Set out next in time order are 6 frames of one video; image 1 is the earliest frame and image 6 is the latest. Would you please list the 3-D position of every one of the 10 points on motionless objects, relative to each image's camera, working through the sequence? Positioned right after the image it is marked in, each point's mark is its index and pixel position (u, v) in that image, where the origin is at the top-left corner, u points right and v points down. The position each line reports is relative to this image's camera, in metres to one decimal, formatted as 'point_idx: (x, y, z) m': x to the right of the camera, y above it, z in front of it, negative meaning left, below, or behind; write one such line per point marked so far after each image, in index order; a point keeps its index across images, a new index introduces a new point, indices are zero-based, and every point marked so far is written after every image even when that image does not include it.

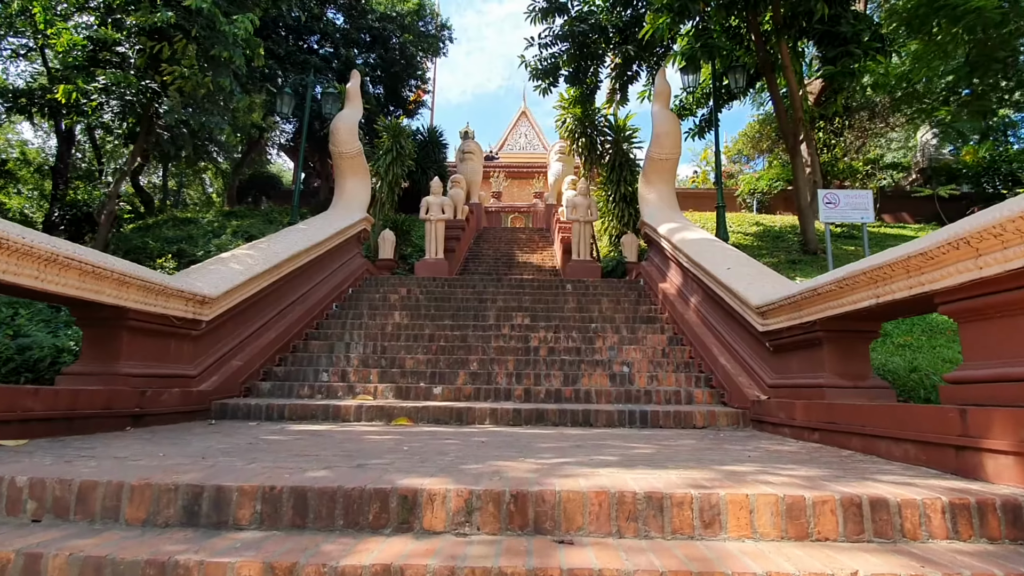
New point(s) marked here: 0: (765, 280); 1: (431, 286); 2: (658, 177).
0: (+2.3, +0.1, +4.7) m
1: (-1.3, 0.0, +8.1) m
2: (+2.4, +1.8, +8.4) m
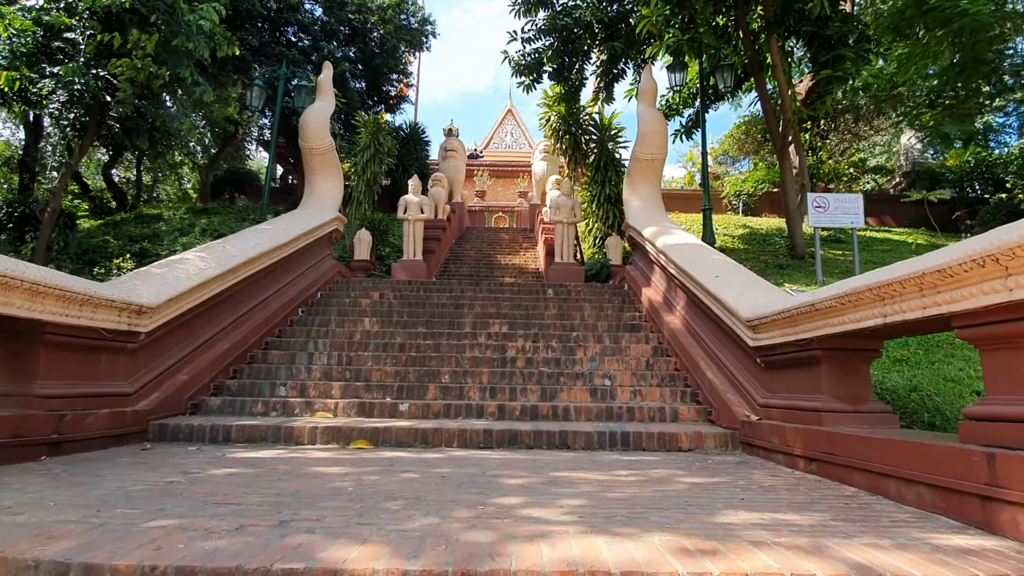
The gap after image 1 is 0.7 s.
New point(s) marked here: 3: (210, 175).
0: (+2.1, 0.0, +4.4) m
1: (-1.6, 0.0, +7.7) m
2: (+2.1, +1.7, +8.1) m
3: (-11.7, +4.4, +19.9) m
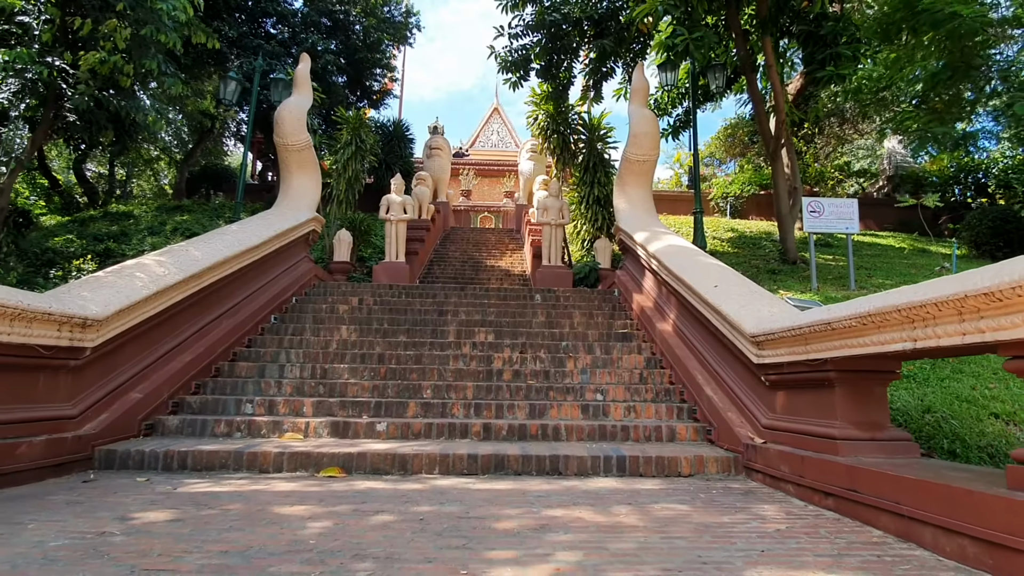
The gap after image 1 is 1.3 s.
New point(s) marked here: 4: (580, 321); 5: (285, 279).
0: (+2.0, -0.1, +4.1) m
1: (-1.8, -0.1, +7.3) m
2: (+1.9, +1.6, +7.8) m
3: (-12.2, +4.4, +19.3) m
4: (+0.9, -0.4, +6.7) m
5: (-3.0, +0.1, +6.9) m
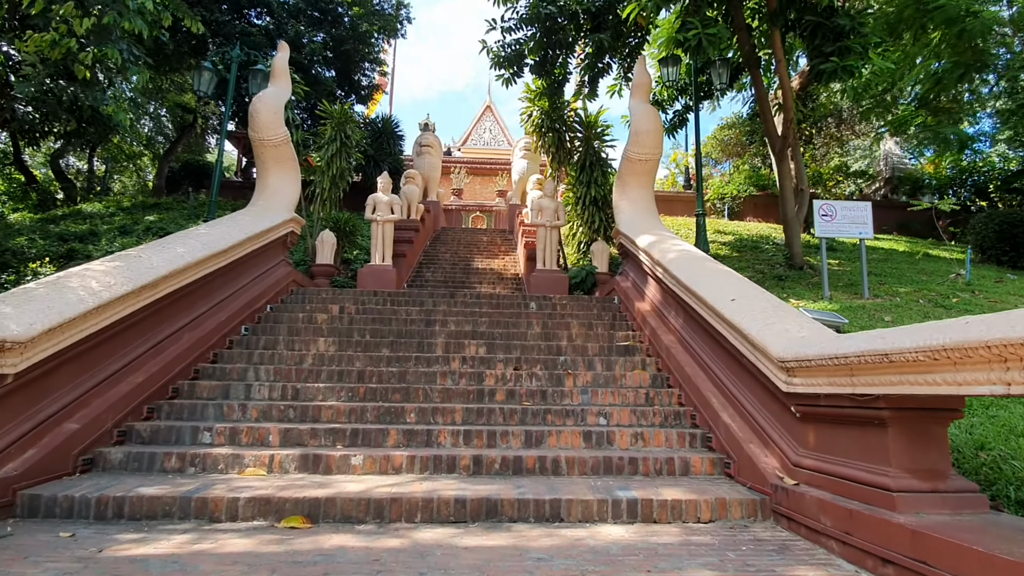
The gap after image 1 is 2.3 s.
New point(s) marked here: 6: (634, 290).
0: (+1.9, -0.2, +3.7) m
1: (-1.9, -0.2, +6.8) m
2: (+1.8, +1.5, +7.4) m
3: (-12.5, +4.4, +18.5) m
4: (+0.8, -0.5, +6.2) m
5: (-3.1, 0.0, +6.3) m
6: (+1.6, 0.0, +6.8) m
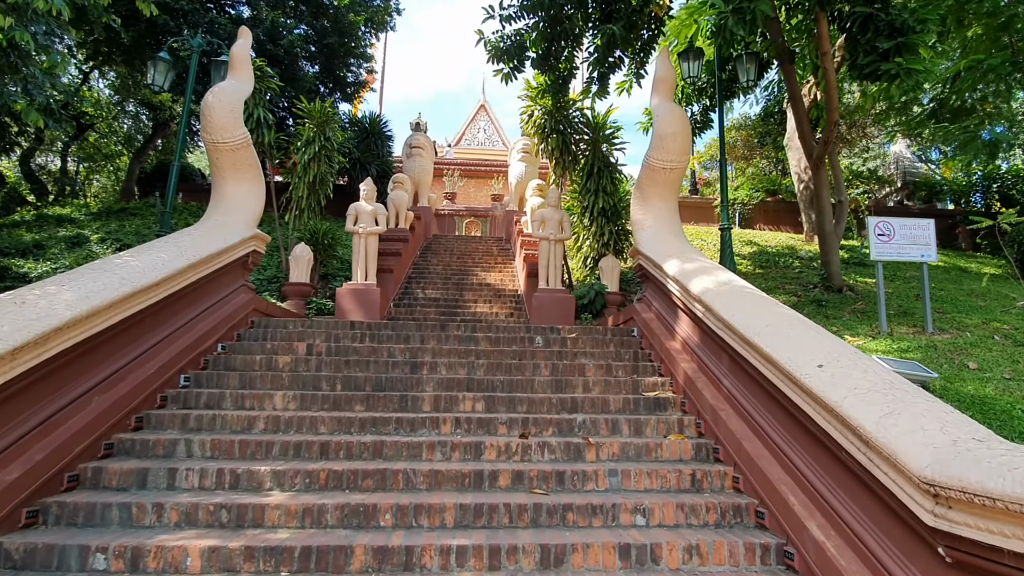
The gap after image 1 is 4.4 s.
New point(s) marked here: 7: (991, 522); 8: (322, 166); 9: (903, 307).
0: (+2.0, -0.6, +2.6) m
1: (-1.8, -0.6, +5.7) m
2: (+1.8, +1.2, +6.3) m
3: (-12.6, +4.0, +17.3) m
4: (+0.8, -0.9, +5.1) m
5: (-3.1, -0.3, +5.2) m
6: (+1.6, -0.4, +5.7) m
7: (+1.9, -0.9, +2.0) m
8: (-3.6, +2.3, +9.9) m
9: (+5.3, -0.3, +6.9) m
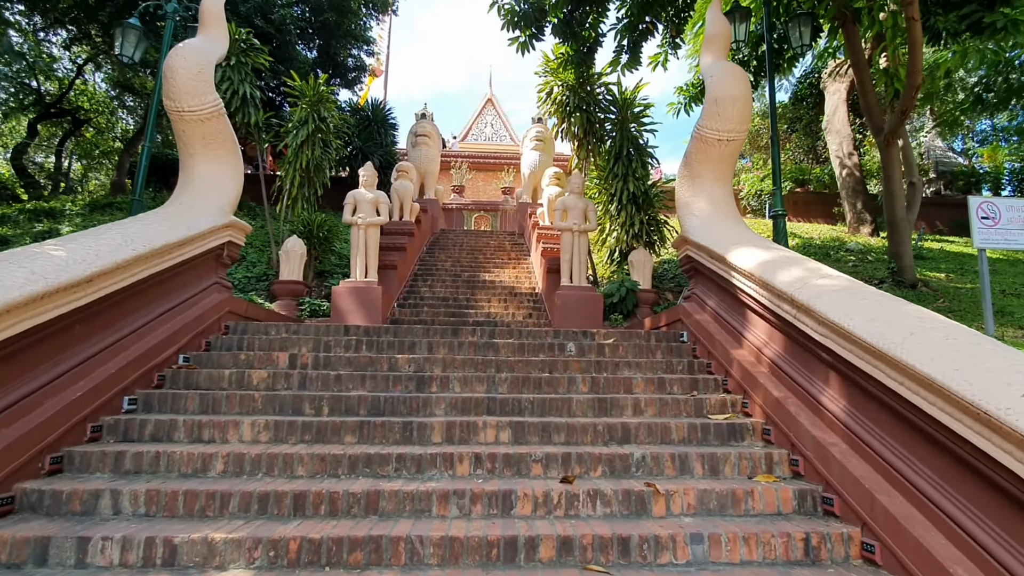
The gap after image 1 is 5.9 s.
0: (+2.2, -0.6, +1.6) m
1: (-1.6, -0.5, +4.7) m
2: (+2.0, +1.2, +5.3) m
3: (-12.2, +4.0, +16.4) m
4: (+1.1, -0.9, +4.1) m
5: (-2.8, -0.3, +4.2) m
6: (+1.9, -0.4, +4.7) m
7: (+2.1, -0.9, +1.0) m
8: (-3.3, +2.3, +8.9) m
9: (+5.5, -0.2, +5.9) m
